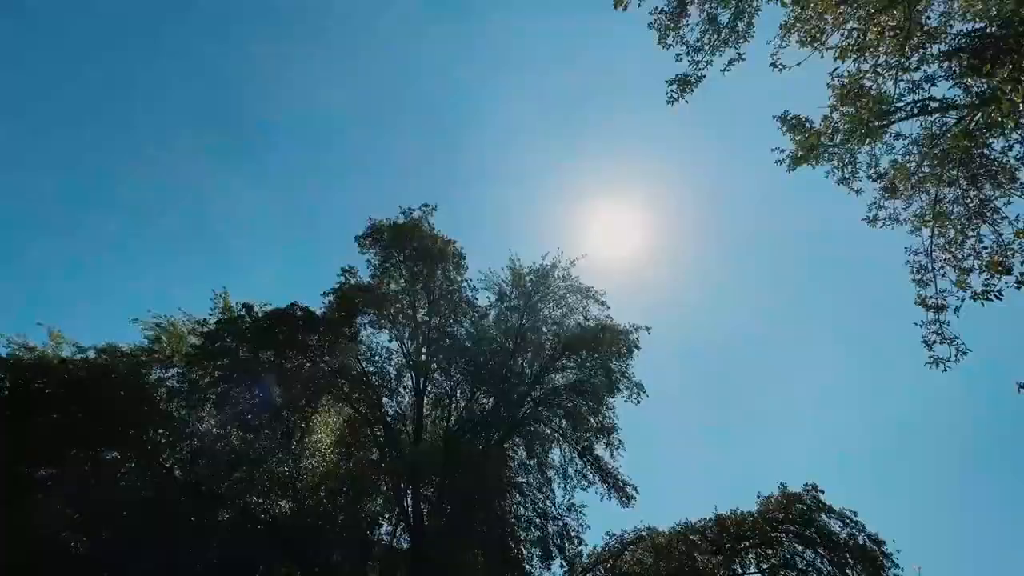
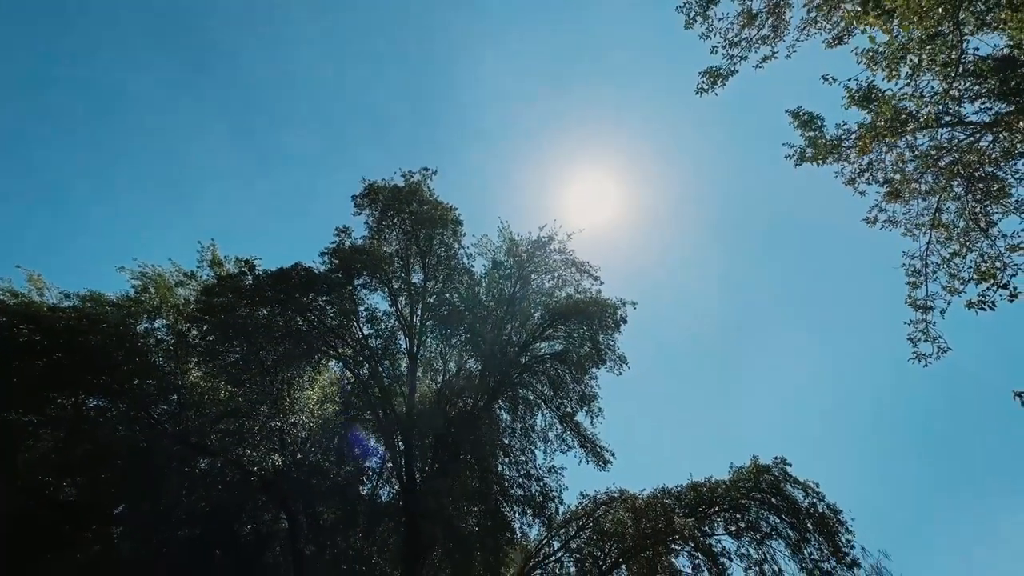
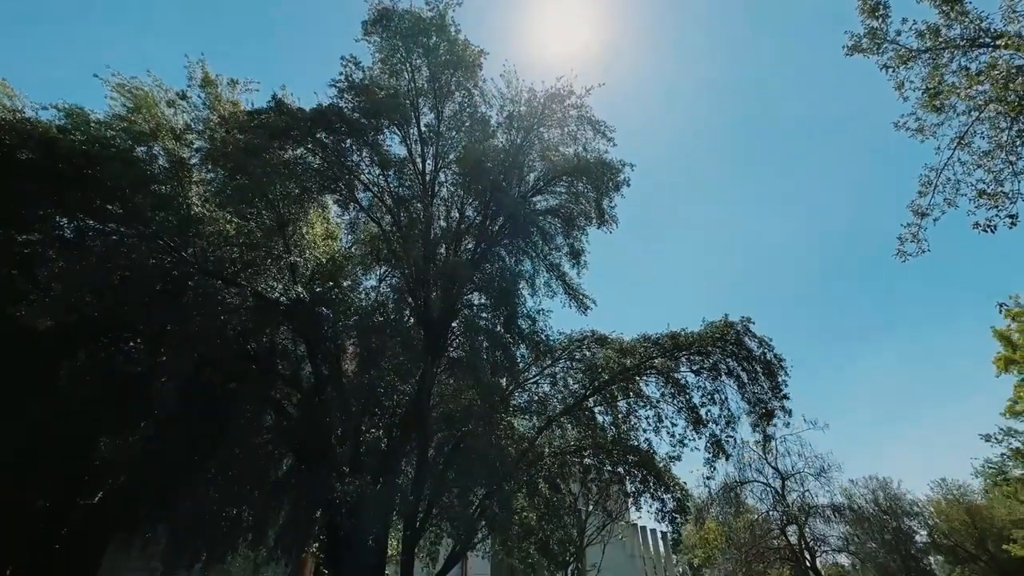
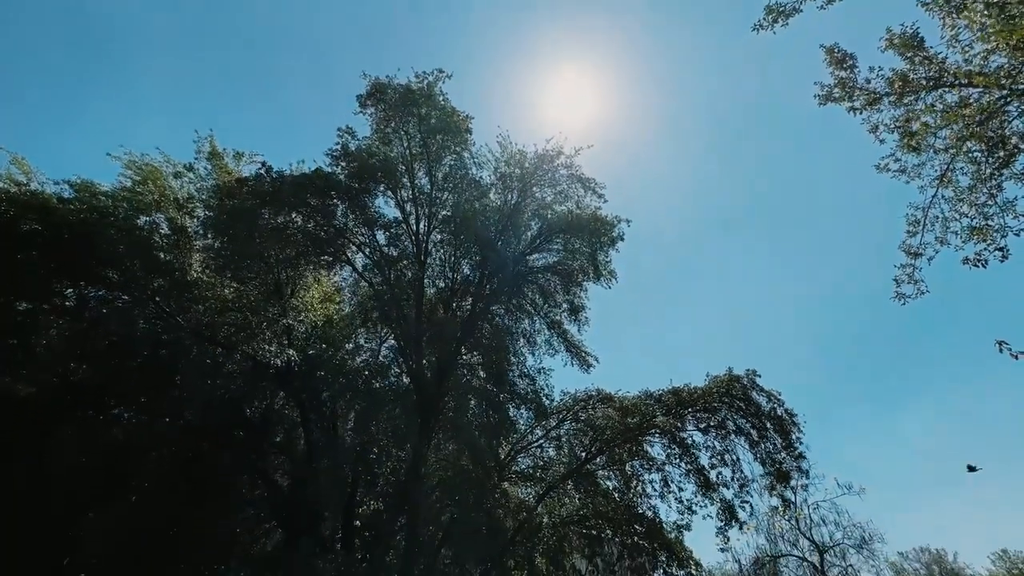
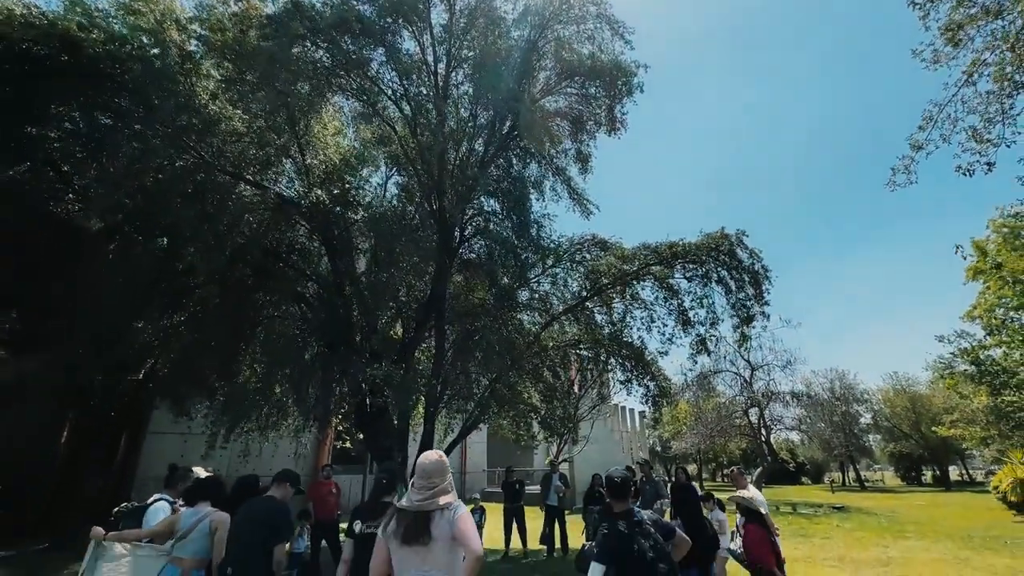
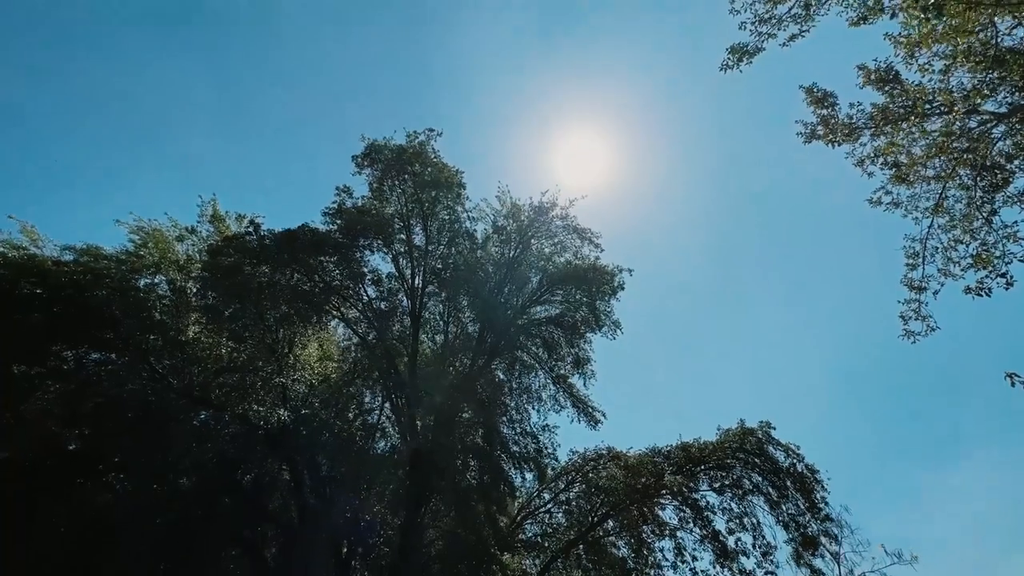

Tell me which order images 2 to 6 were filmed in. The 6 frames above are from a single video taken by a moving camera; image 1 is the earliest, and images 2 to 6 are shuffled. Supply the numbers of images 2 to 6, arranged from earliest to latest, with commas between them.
2, 6, 4, 3, 5
